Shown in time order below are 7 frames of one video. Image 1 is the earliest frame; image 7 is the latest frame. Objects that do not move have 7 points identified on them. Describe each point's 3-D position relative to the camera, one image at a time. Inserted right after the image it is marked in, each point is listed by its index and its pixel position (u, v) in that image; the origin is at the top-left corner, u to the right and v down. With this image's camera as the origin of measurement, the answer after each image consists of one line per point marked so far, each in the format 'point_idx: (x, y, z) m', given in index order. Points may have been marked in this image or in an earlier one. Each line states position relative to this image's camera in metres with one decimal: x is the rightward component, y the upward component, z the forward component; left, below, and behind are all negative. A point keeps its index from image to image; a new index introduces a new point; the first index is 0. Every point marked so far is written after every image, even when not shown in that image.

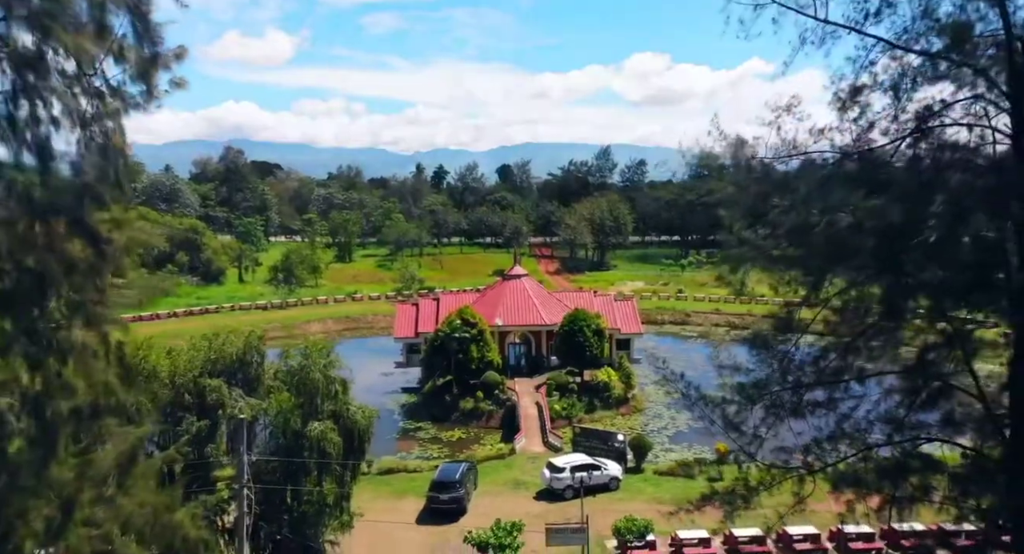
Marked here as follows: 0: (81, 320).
0: (-3.9, -0.4, +8.9) m
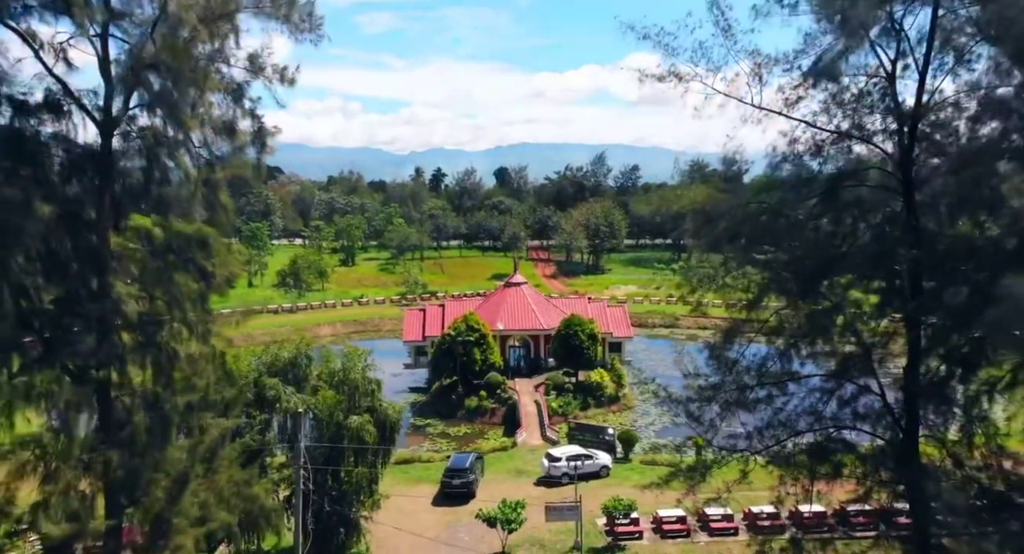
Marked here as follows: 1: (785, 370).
0: (-3.8, -0.7, +11.5) m
1: (+3.2, -1.0, +10.8) m
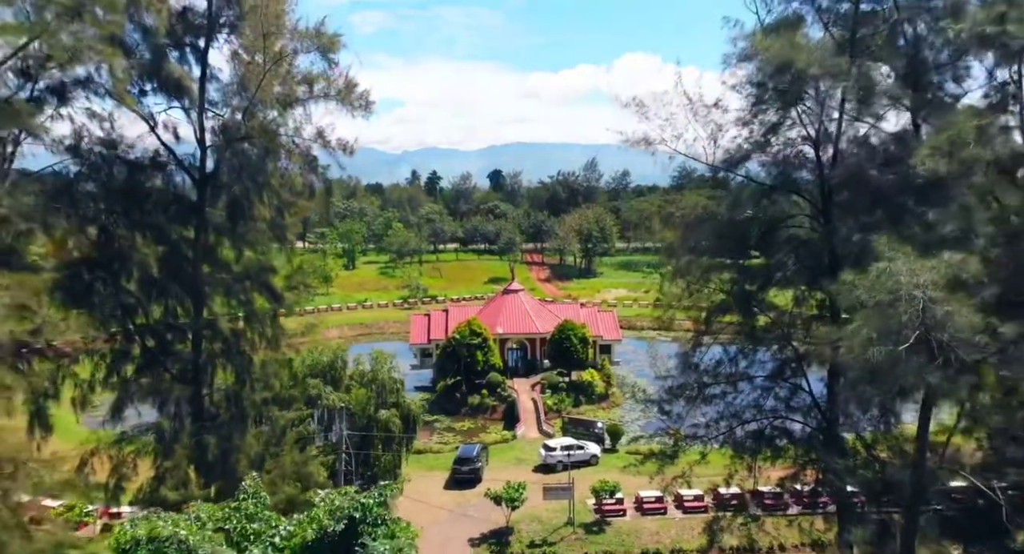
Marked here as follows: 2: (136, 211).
0: (-3.7, -1.0, +14.5) m
1: (+3.3, -1.3, +13.8) m
2: (-5.3, +0.9, +13.4) m
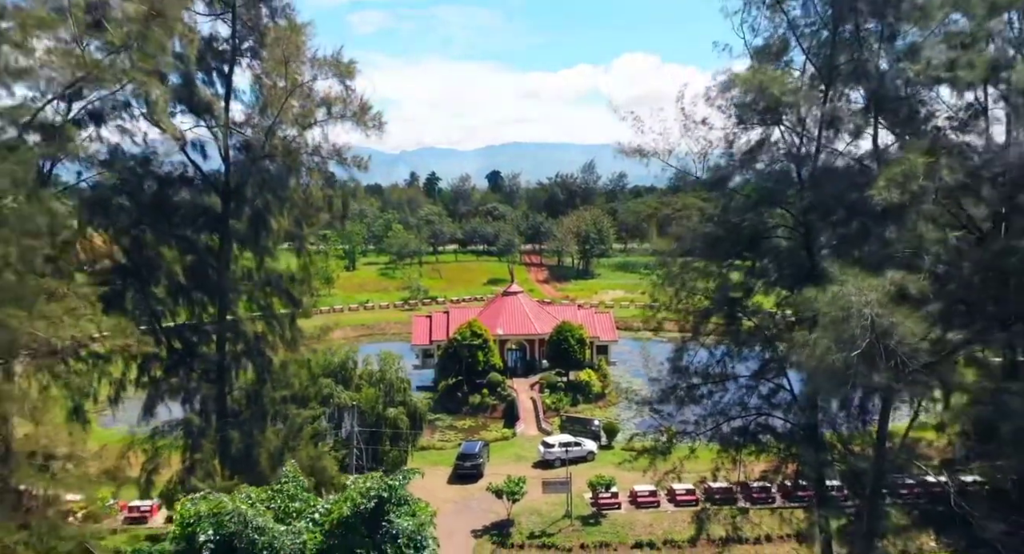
0: (-3.7, -1.1, +15.6) m
1: (+3.3, -1.5, +14.9) m
2: (-5.3, +0.8, +14.5) m
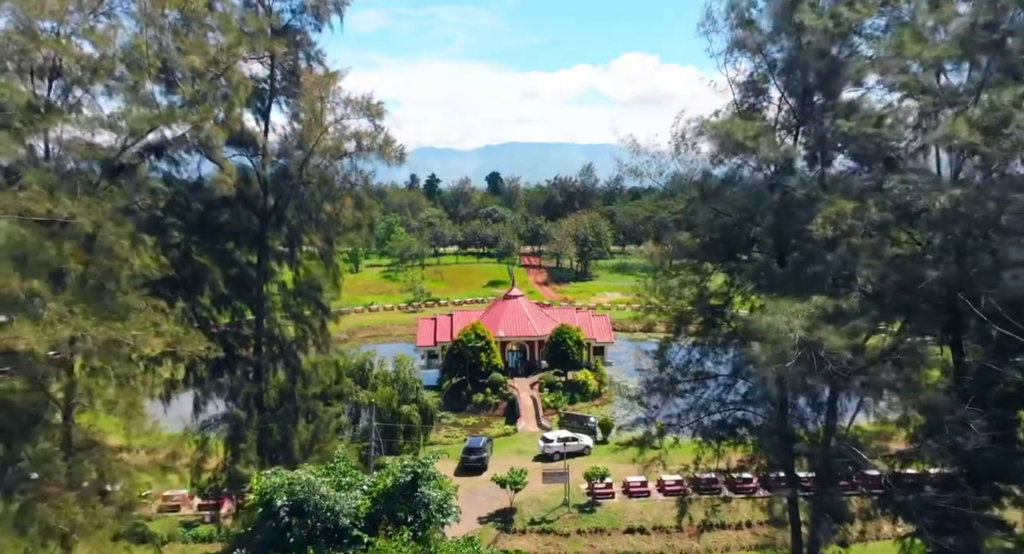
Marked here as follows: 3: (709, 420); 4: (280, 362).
0: (-3.6, -1.3, +17.5) m
1: (+3.4, -1.7, +16.9) m
2: (-5.2, +0.6, +16.4) m
3: (+3.4, -2.5, +16.7) m
4: (-4.2, -1.5, +17.1) m
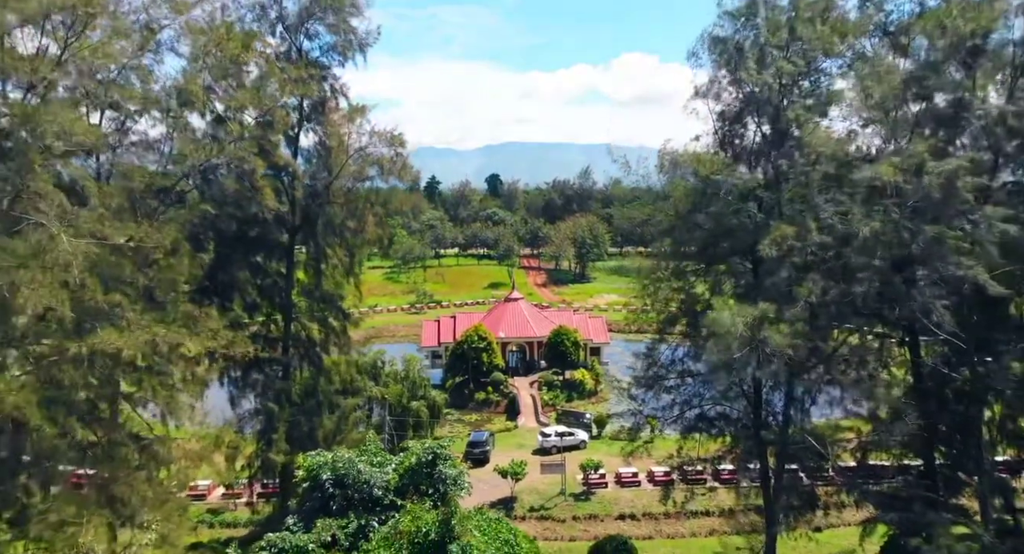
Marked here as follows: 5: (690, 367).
0: (-3.6, -1.5, +19.5) m
1: (+3.4, -1.8, +18.8) m
2: (-5.2, +0.5, +18.4) m
3: (+3.5, -2.7, +18.6) m
4: (-4.2, -1.7, +19.1) m
5: (+3.4, -1.8, +18.6) m
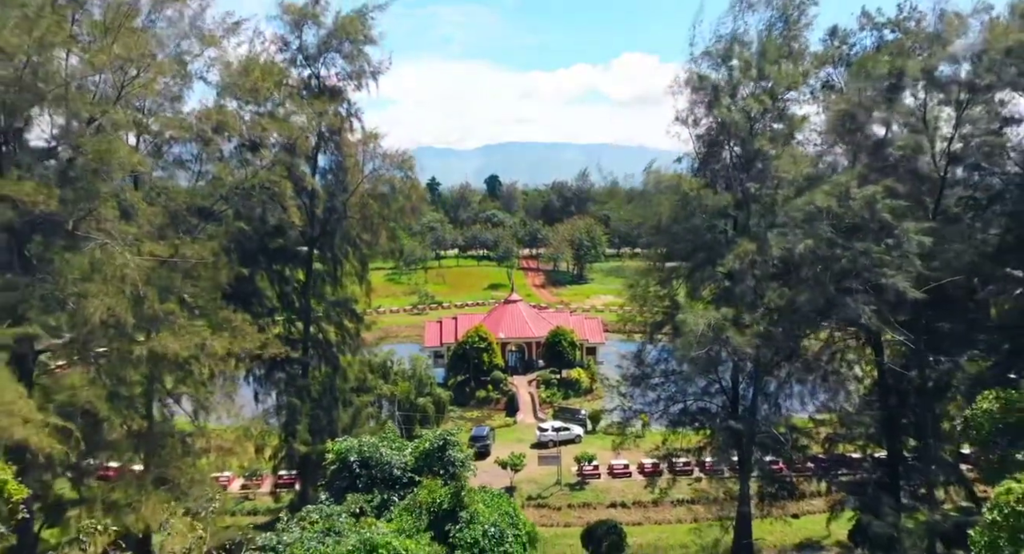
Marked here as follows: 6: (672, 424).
0: (-3.6, -1.7, +21.4) m
1: (+3.4, -2.0, +20.7) m
2: (-5.2, +0.3, +20.3) m
3: (+3.4, -2.8, +20.5) m
4: (-4.2, -1.9, +21.0) m
5: (+3.4, -2.0, +20.5) m
6: (+3.4, -3.1, +20.5) m
